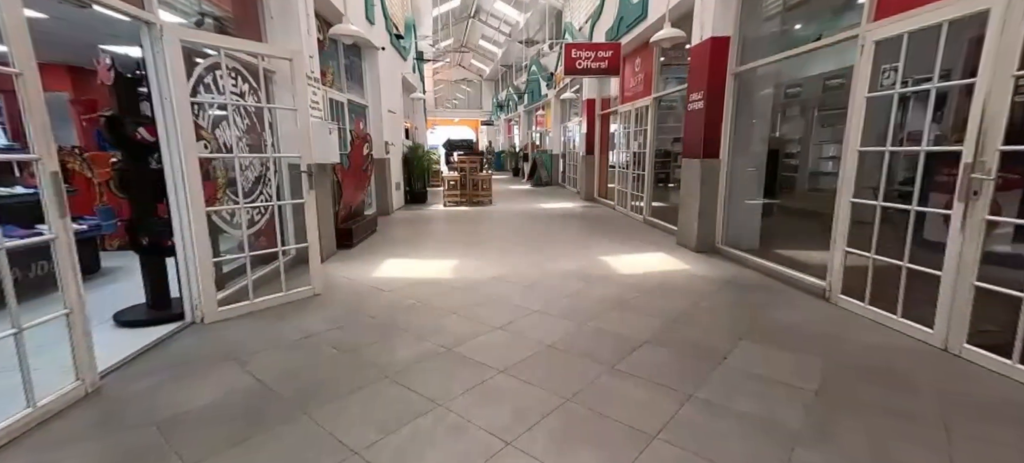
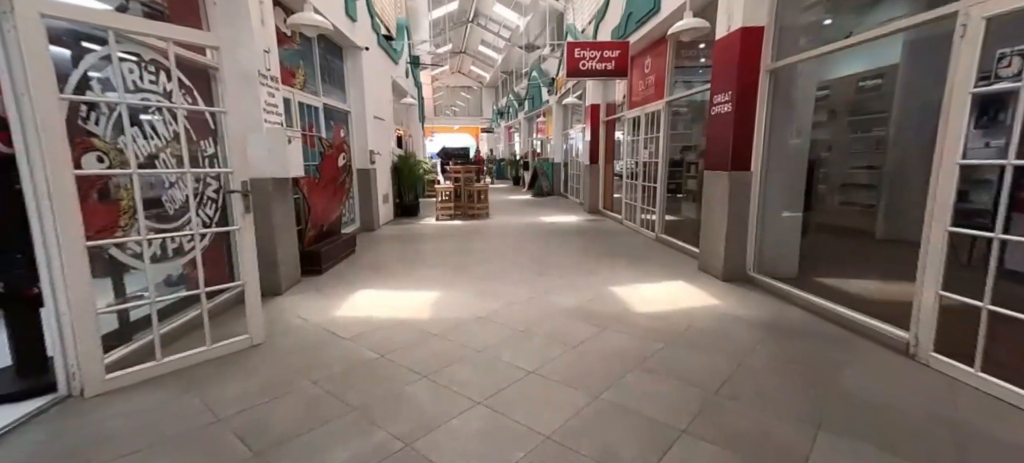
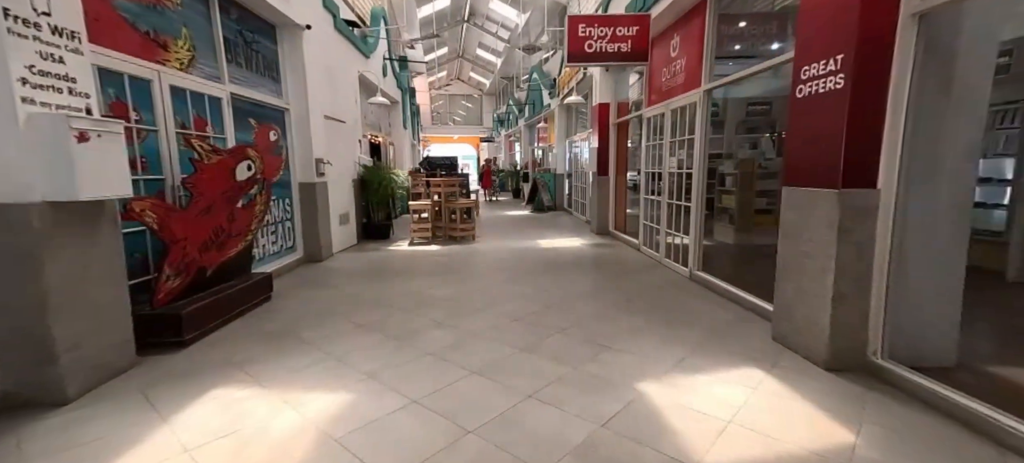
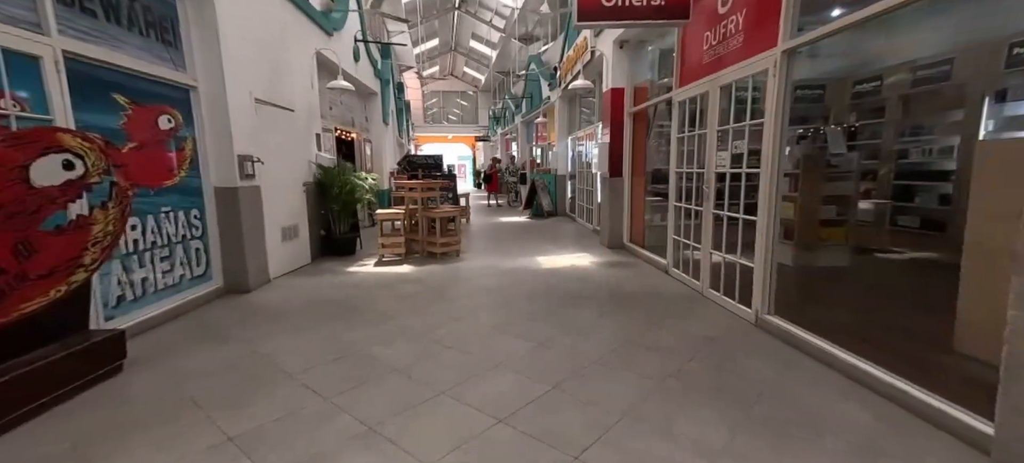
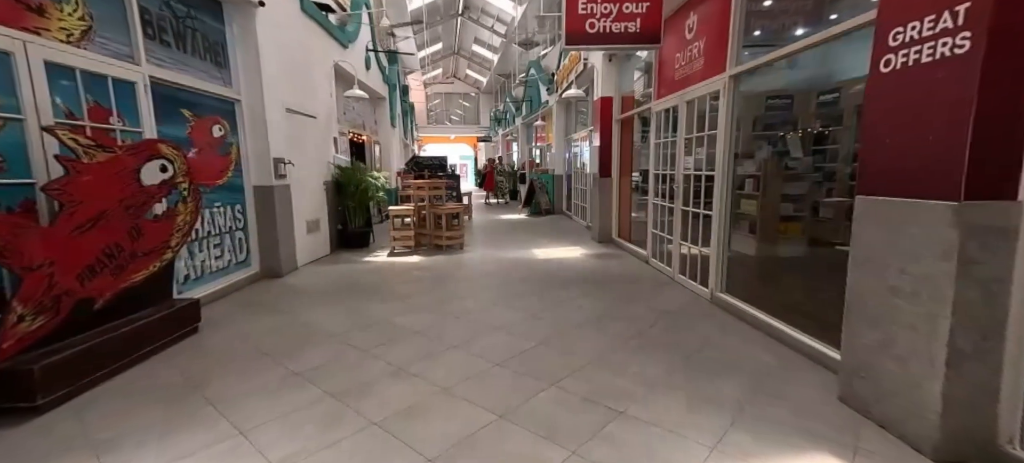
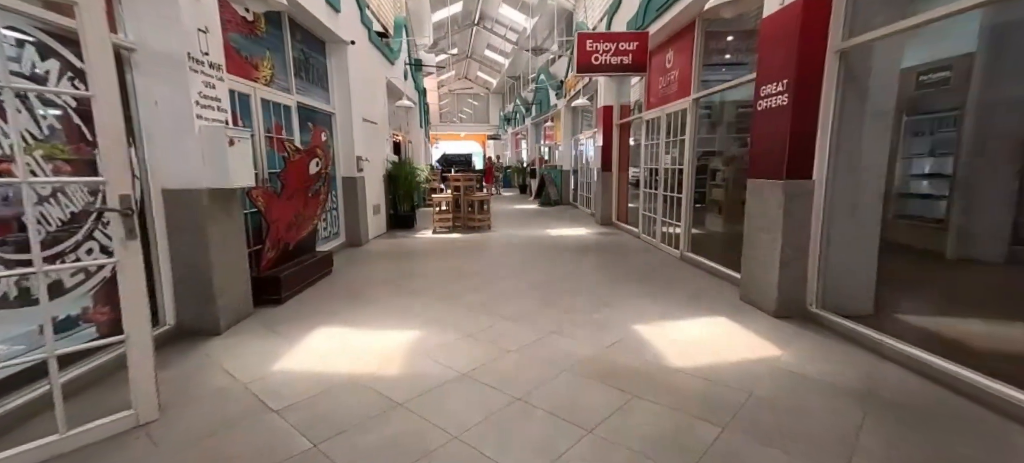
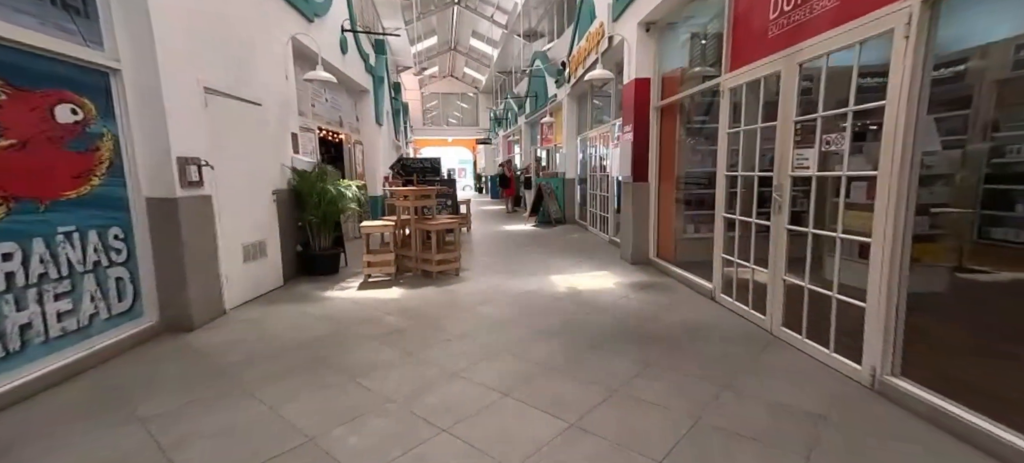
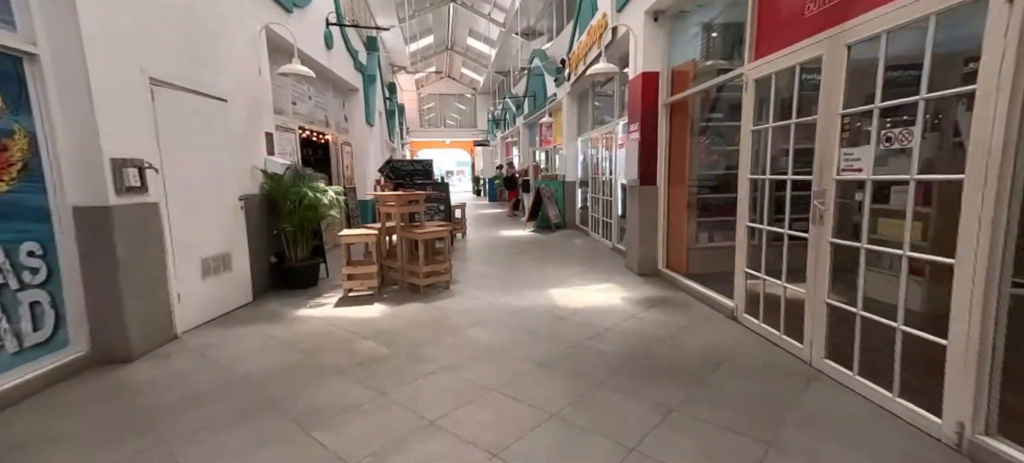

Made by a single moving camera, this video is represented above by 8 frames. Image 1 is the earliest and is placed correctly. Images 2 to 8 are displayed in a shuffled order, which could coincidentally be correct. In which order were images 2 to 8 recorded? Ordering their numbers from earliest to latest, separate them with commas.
2, 6, 3, 5, 4, 7, 8
